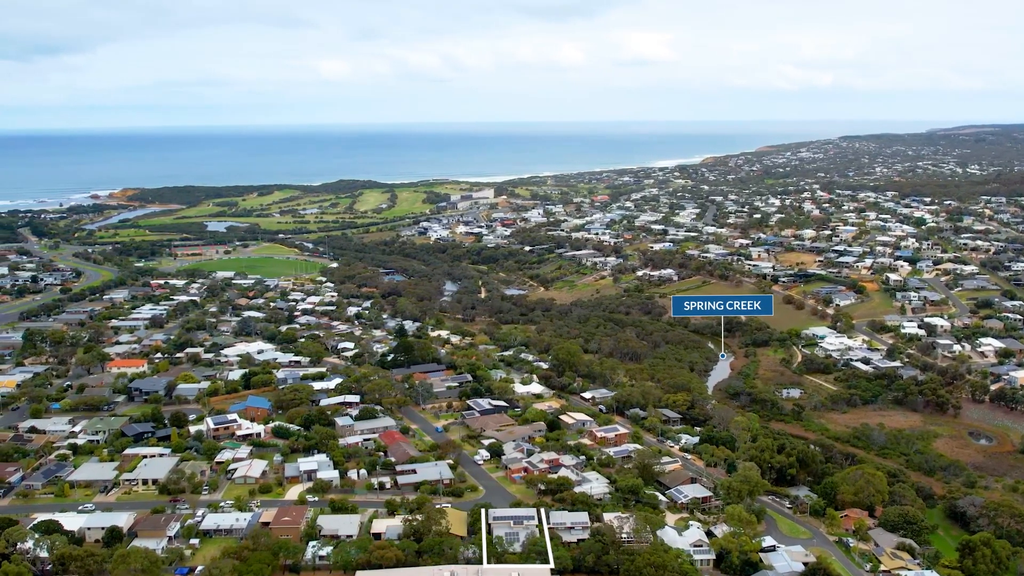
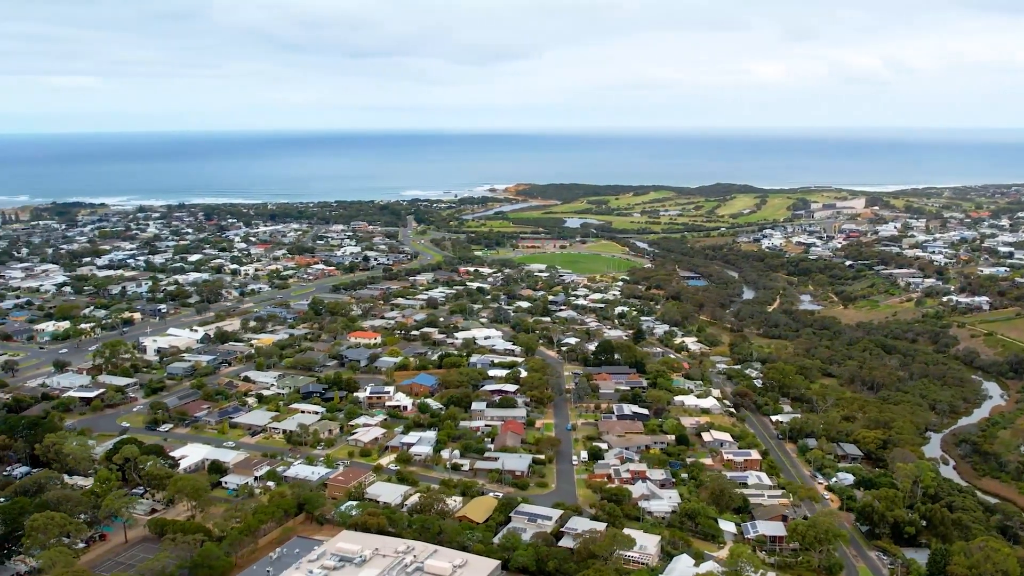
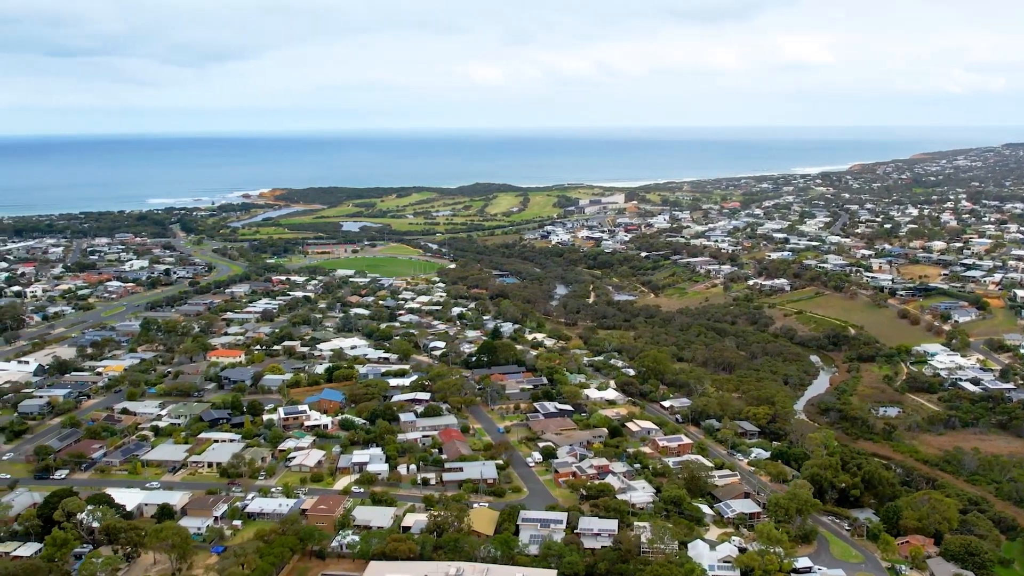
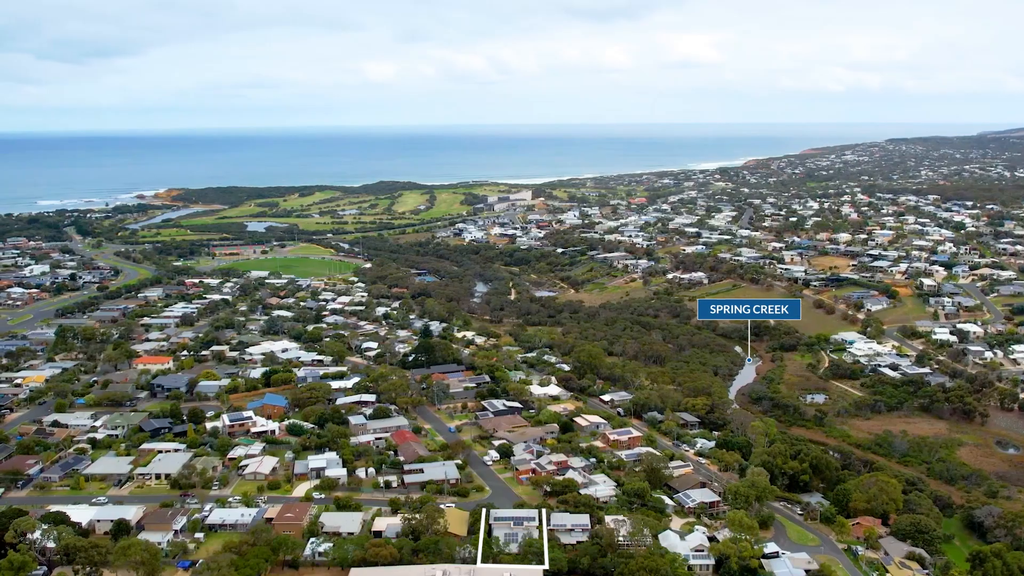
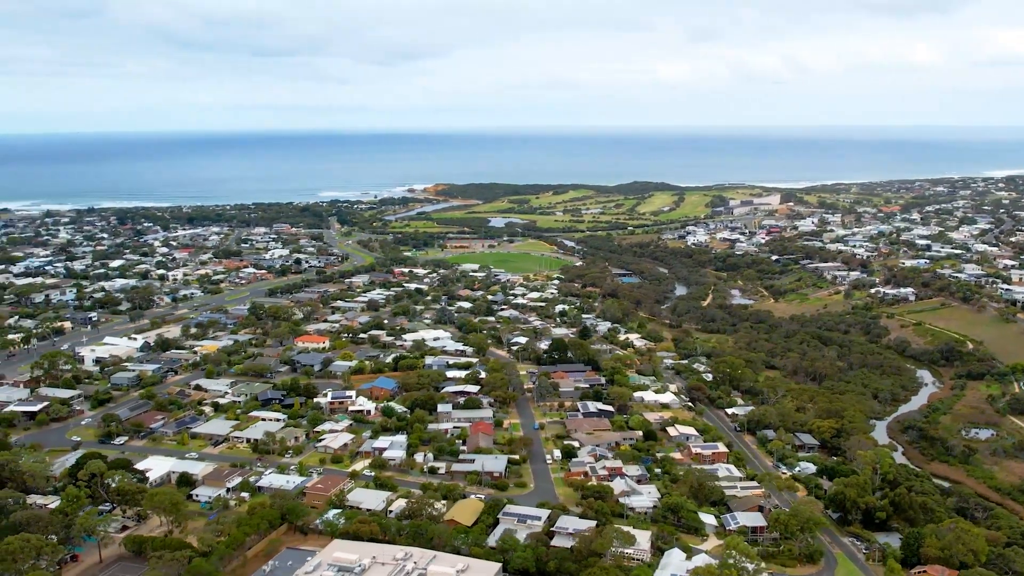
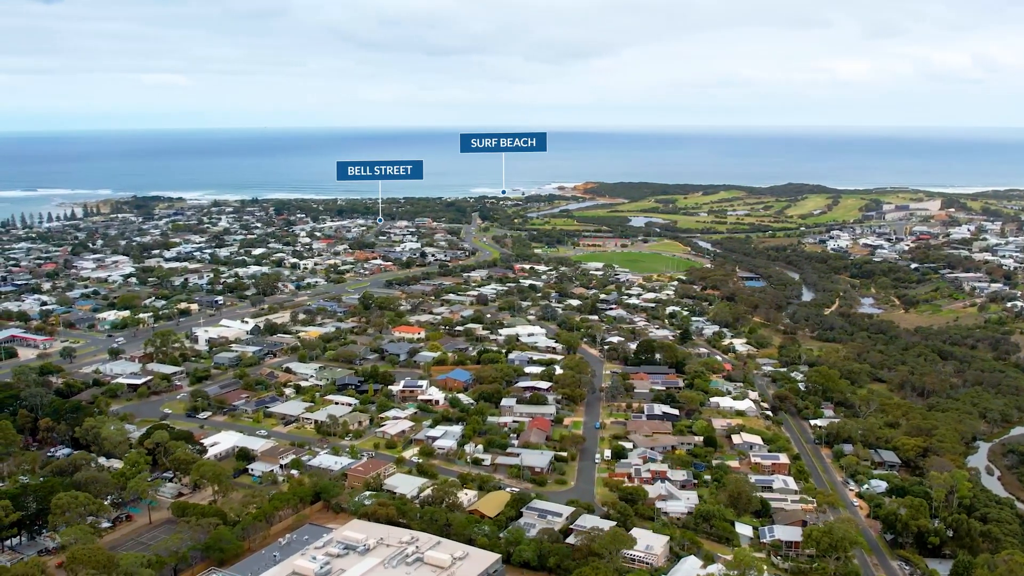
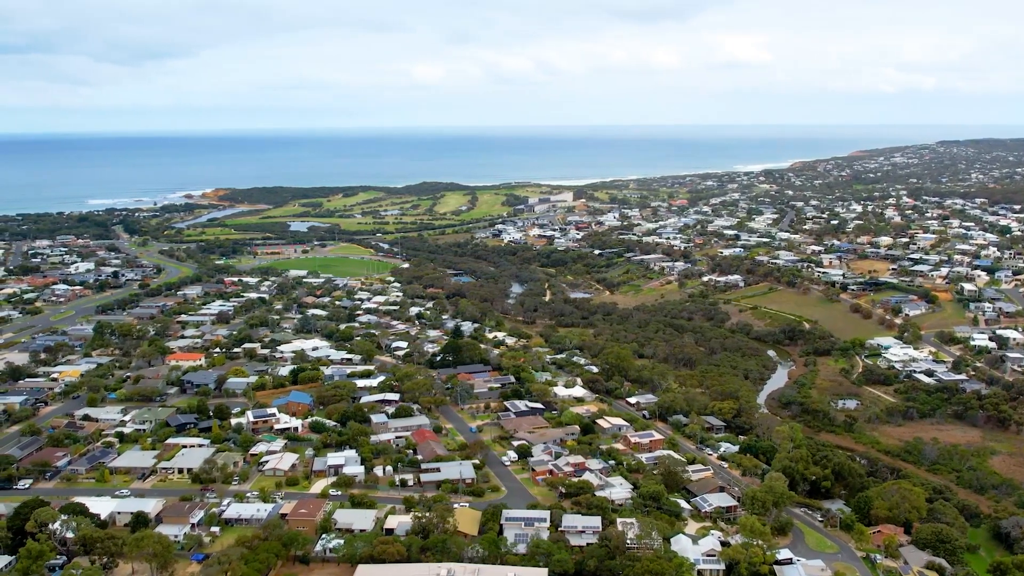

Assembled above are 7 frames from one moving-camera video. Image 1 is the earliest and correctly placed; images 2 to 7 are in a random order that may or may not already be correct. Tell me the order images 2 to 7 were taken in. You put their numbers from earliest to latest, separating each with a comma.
4, 7, 3, 5, 2, 6
